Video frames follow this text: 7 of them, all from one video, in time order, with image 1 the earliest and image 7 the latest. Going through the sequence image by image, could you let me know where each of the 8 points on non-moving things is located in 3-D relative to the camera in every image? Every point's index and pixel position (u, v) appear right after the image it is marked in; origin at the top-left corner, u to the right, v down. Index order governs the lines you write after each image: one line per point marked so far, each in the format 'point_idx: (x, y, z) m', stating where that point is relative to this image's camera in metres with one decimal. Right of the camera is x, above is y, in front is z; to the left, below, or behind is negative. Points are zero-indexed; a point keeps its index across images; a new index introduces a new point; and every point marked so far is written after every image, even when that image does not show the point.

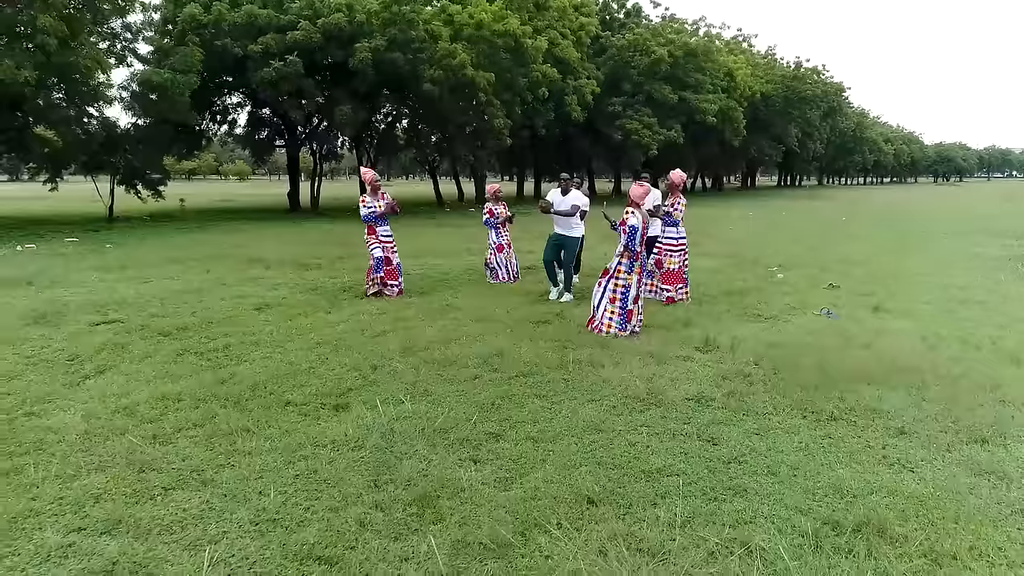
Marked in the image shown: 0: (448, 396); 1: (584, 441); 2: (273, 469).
0: (-0.3, -0.6, +3.9) m
1: (+0.3, -0.7, +3.2) m
2: (-1.0, -0.7, +3.0) m
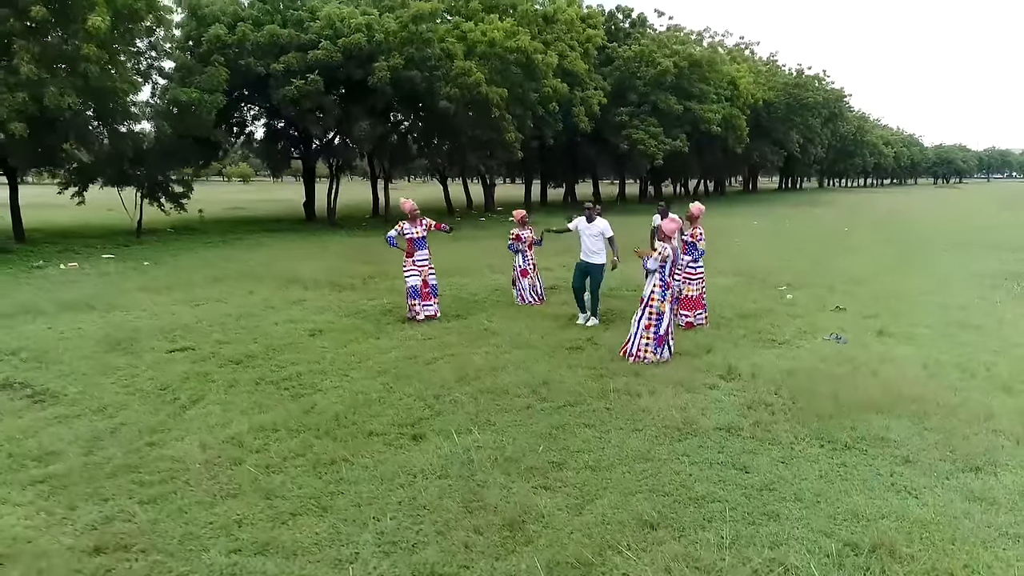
0: (0.0, -0.8, +4.4) m
1: (+0.7, -1.0, +3.8) m
2: (-0.6, -1.0, +3.5) m
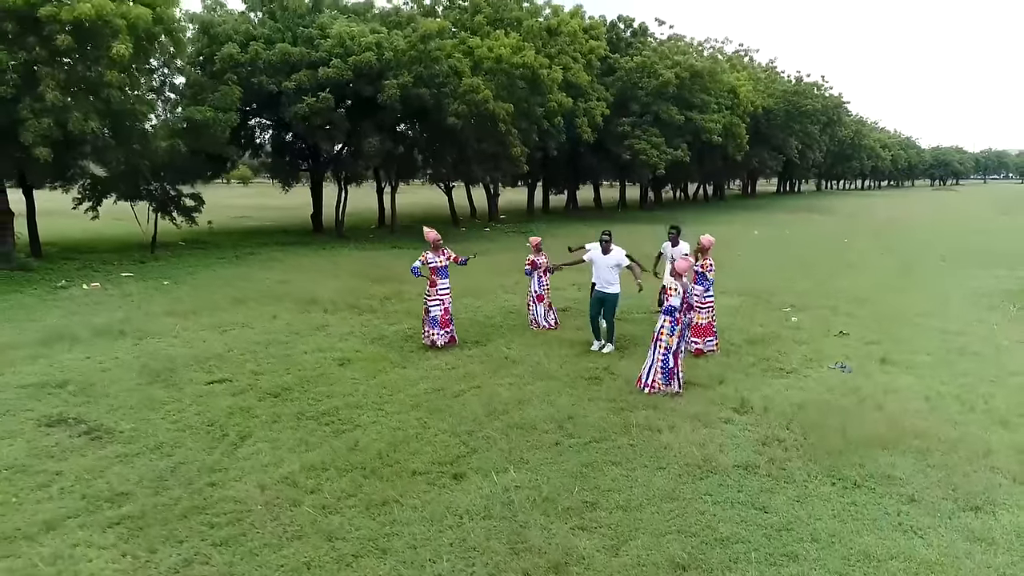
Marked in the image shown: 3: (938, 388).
0: (+0.2, -1.2, +4.7) m
1: (+0.9, -1.3, +4.1) m
2: (-0.4, -1.3, +3.8) m
3: (+3.8, -0.9, +6.4) m
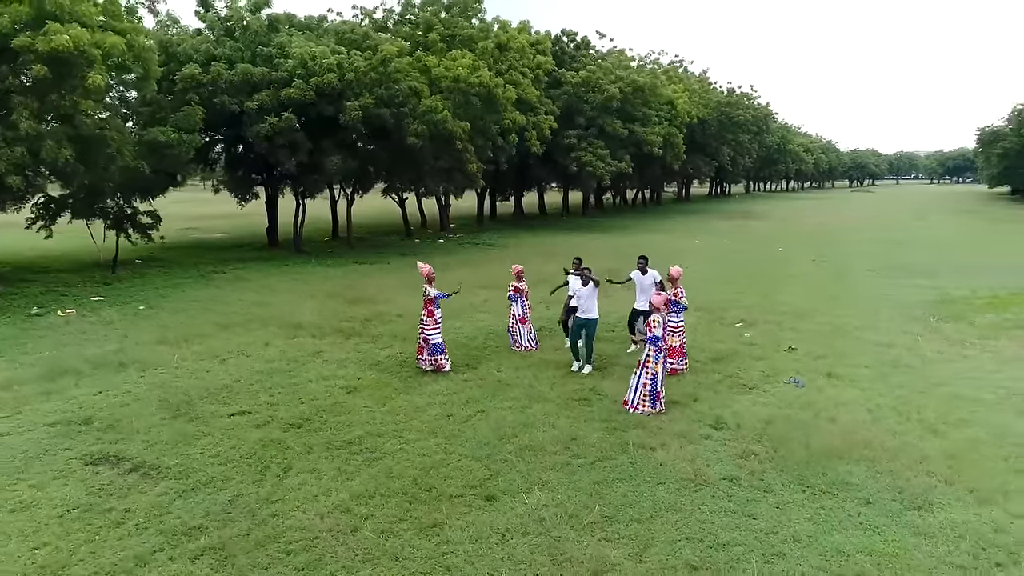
0: (+0.4, -1.5, +5.5) m
1: (+1.1, -1.6, +4.9) m
2: (-0.2, -1.7, +4.5) m
3: (+3.8, -1.2, +7.5) m
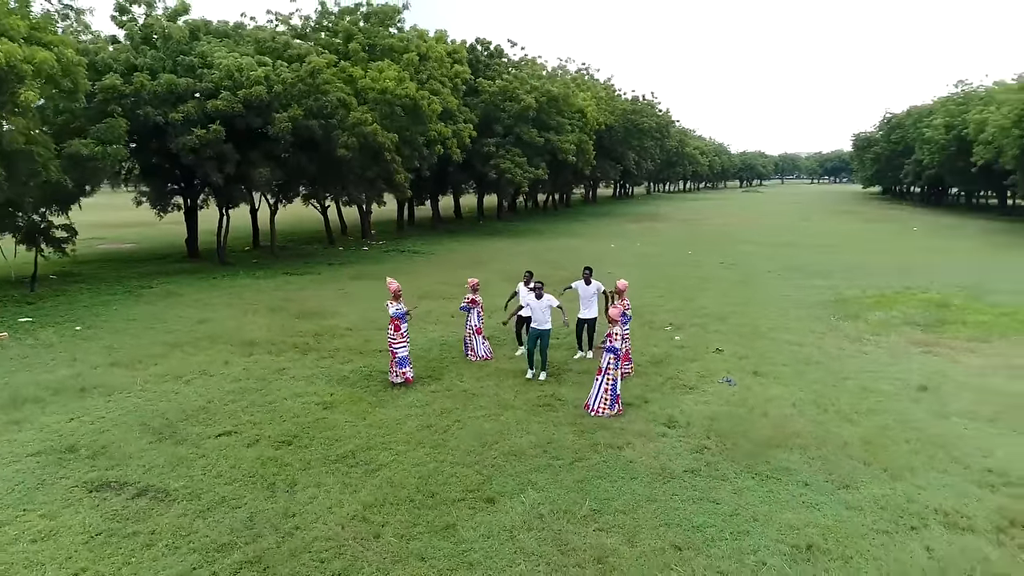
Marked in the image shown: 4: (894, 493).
0: (+0.3, -1.7, +6.2) m
1: (+1.1, -1.8, +5.7) m
2: (-0.1, -1.9, +5.1) m
3: (+3.5, -1.3, +8.6) m
4: (+3.2, -1.7, +6.0) m
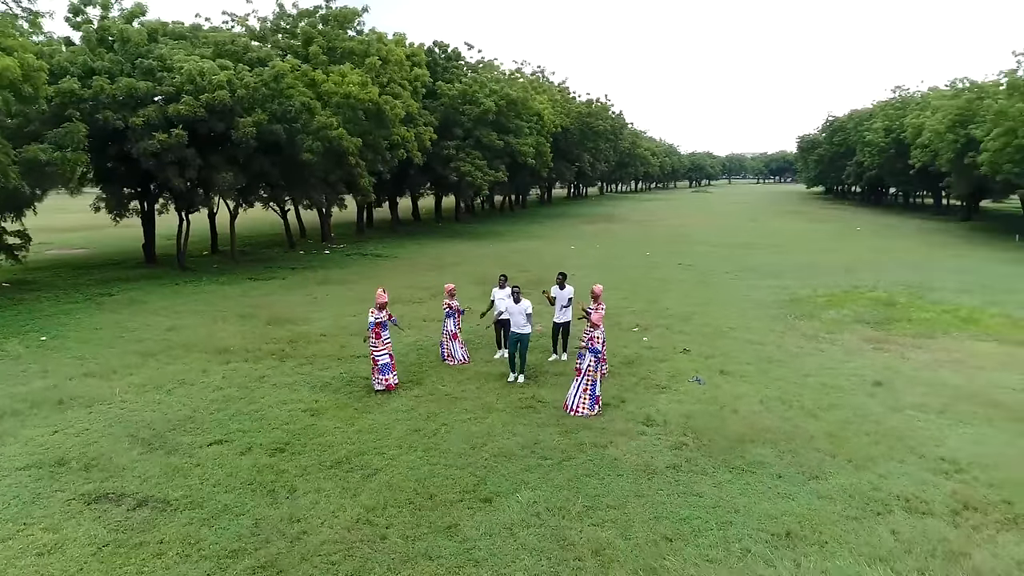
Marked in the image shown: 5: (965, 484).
0: (+0.2, -1.8, +6.5) m
1: (+1.1, -1.8, +6.1) m
2: (-0.1, -2.0, +5.4) m
3: (+3.2, -1.3, +9.1) m
4: (+3.1, -1.7, +6.5) m
5: (+4.0, -1.8, +6.4) m
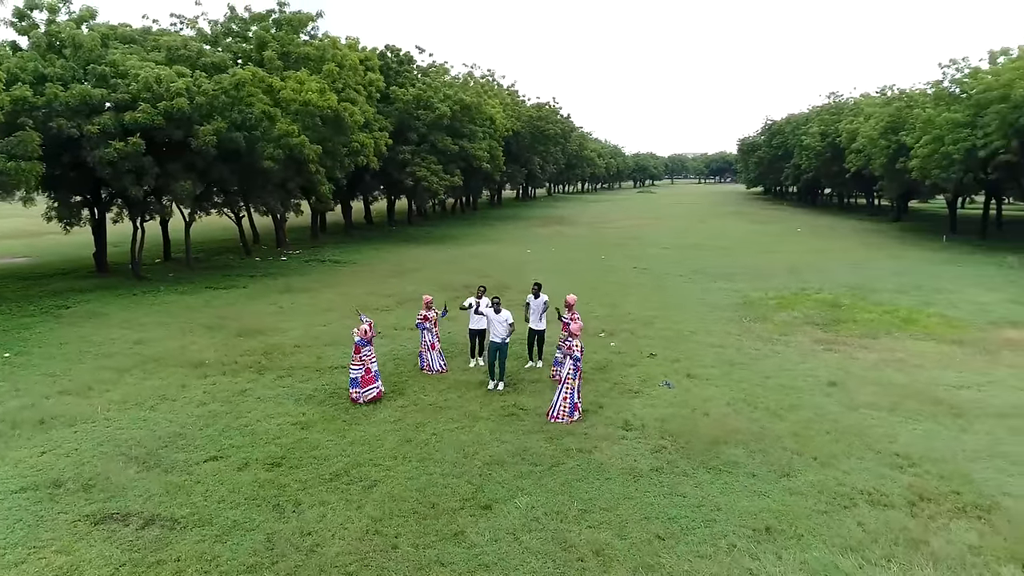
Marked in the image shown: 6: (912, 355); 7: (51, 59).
0: (+0.2, -1.9, +6.8) m
1: (+1.1, -2.0, +6.5) m
2: (0.0, -2.1, +5.8) m
3: (+3.0, -1.4, +9.7) m
4: (+3.1, -1.9, +7.0) m
5: (+4.0, -1.9, +7.0) m
6: (+6.6, -1.1, +11.8) m
7: (-10.5, +5.2, +16.3) m
